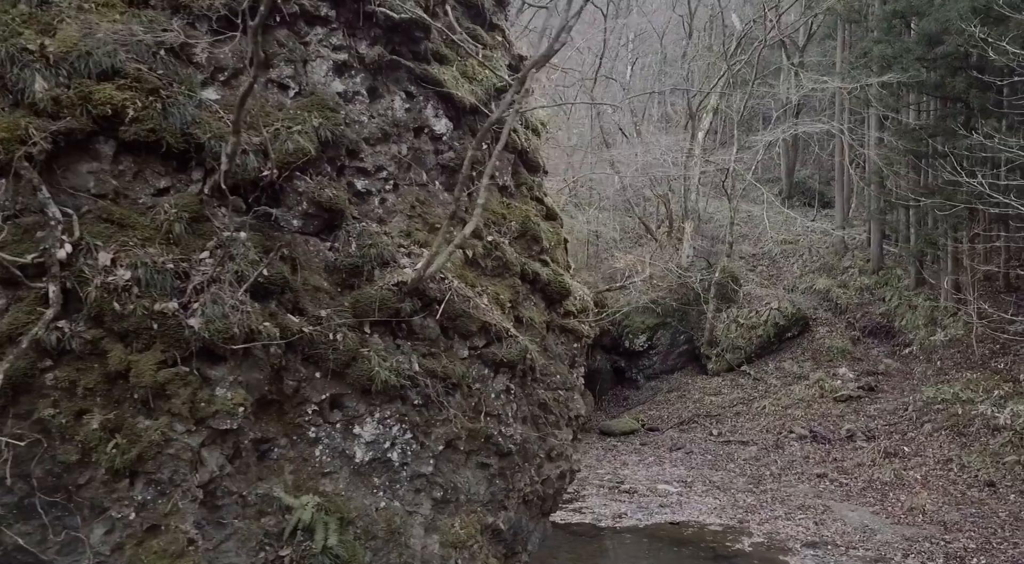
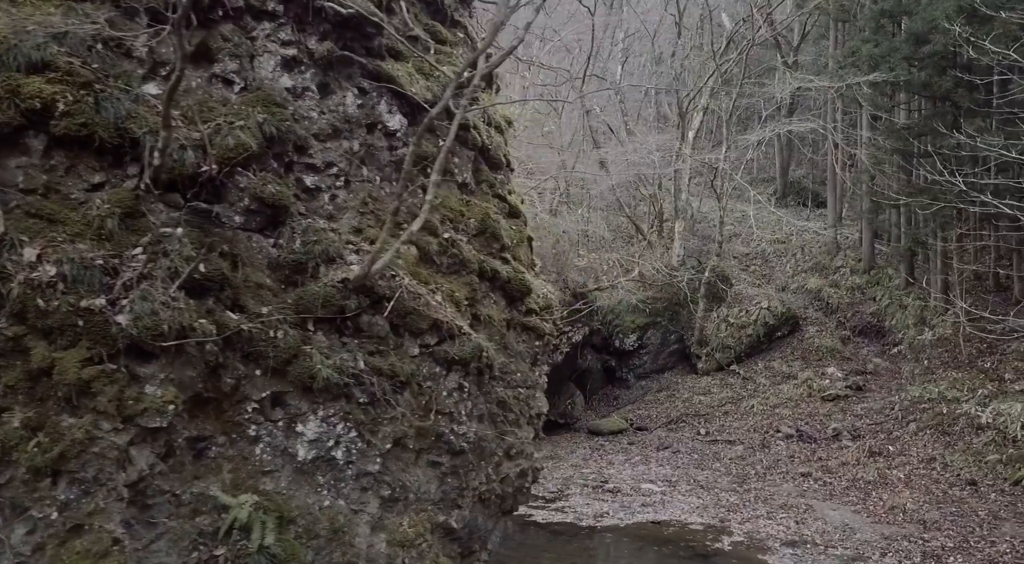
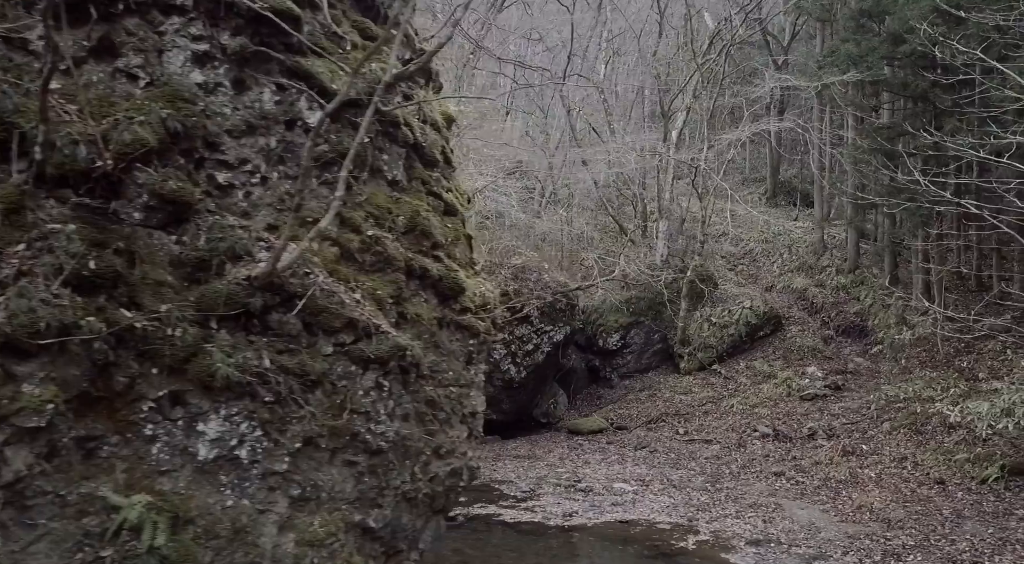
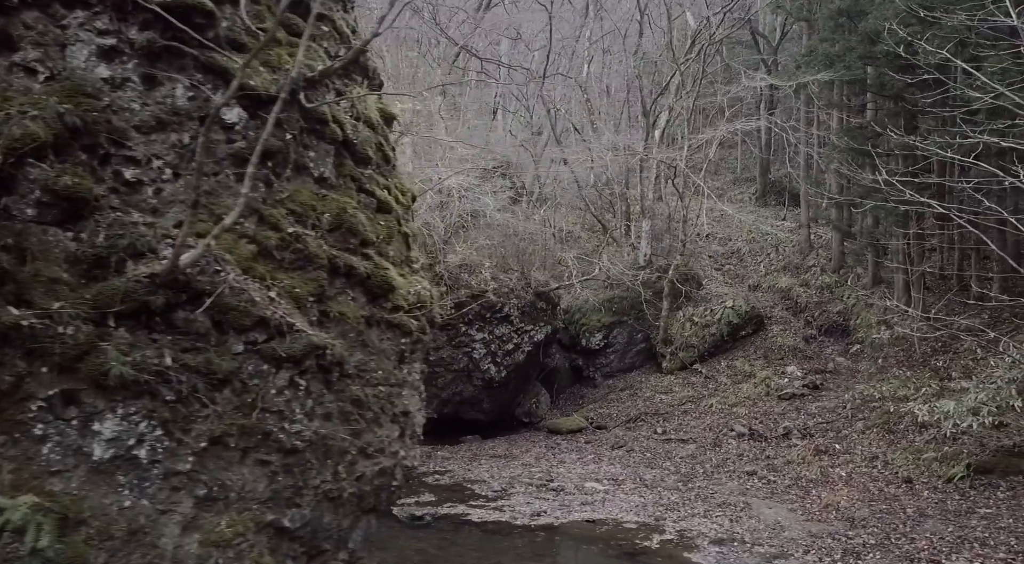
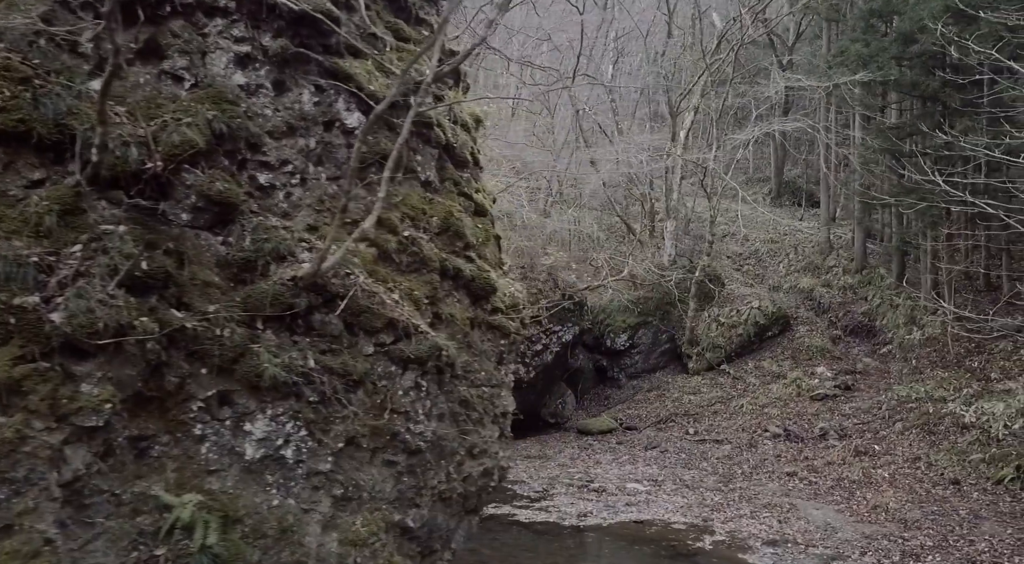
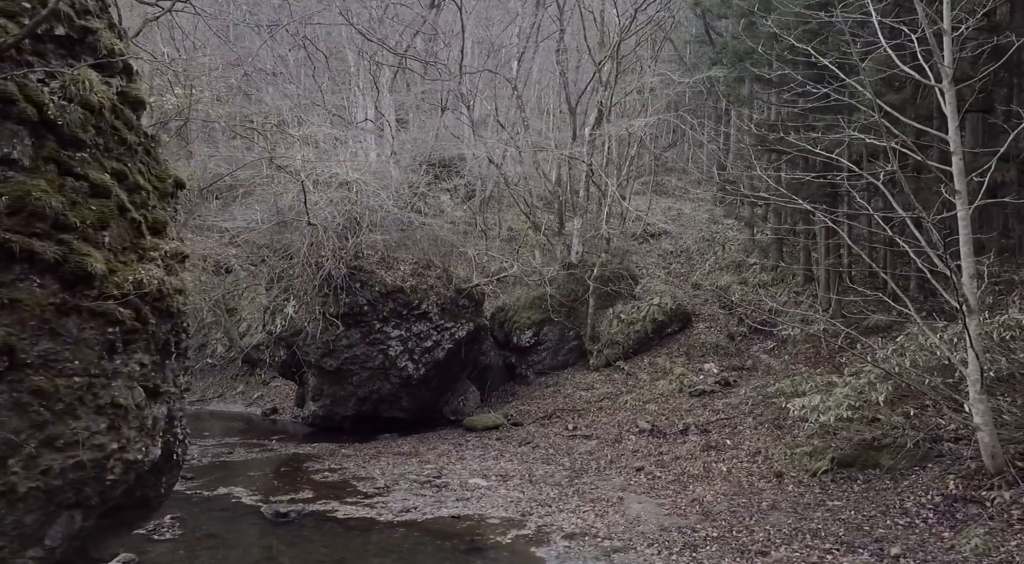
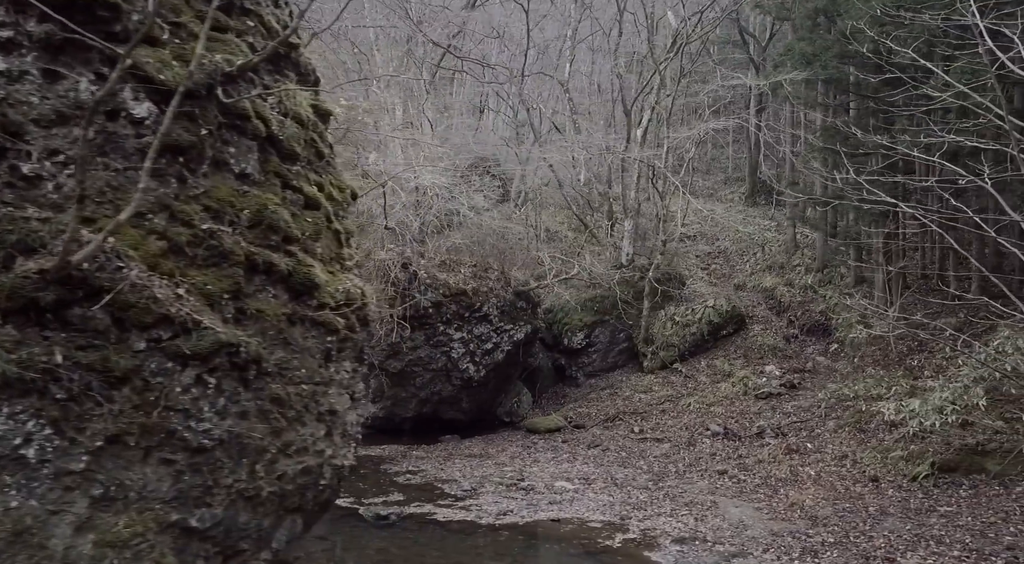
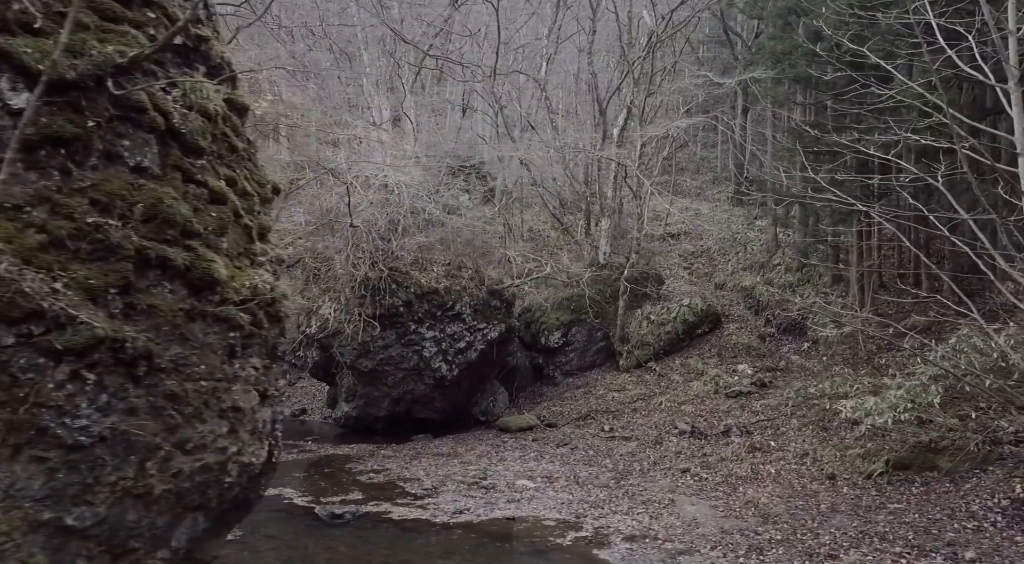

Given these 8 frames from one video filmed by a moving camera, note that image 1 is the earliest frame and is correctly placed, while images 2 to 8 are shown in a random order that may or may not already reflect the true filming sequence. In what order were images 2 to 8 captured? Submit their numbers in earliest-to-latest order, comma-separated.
2, 5, 3, 4, 7, 8, 6
